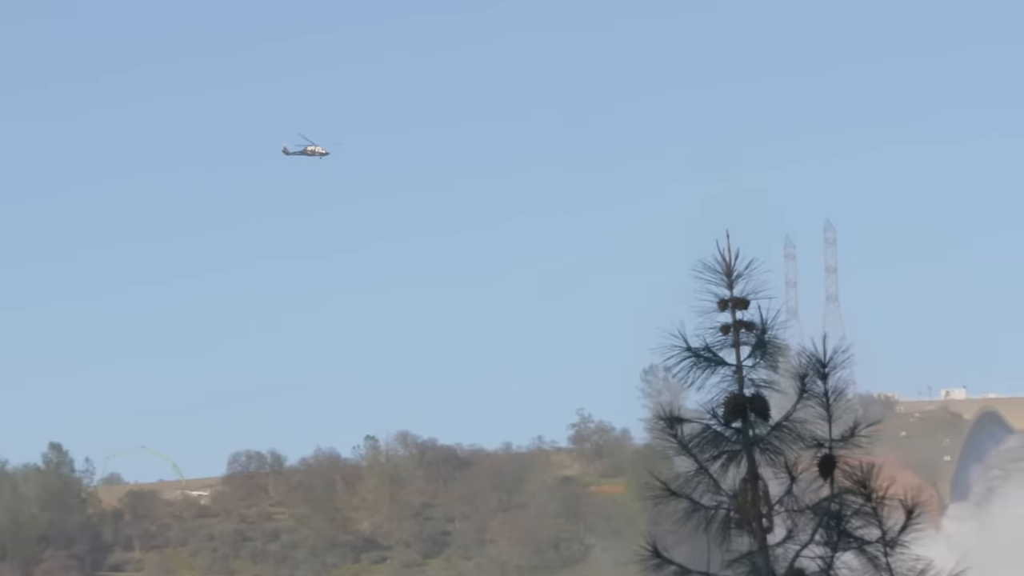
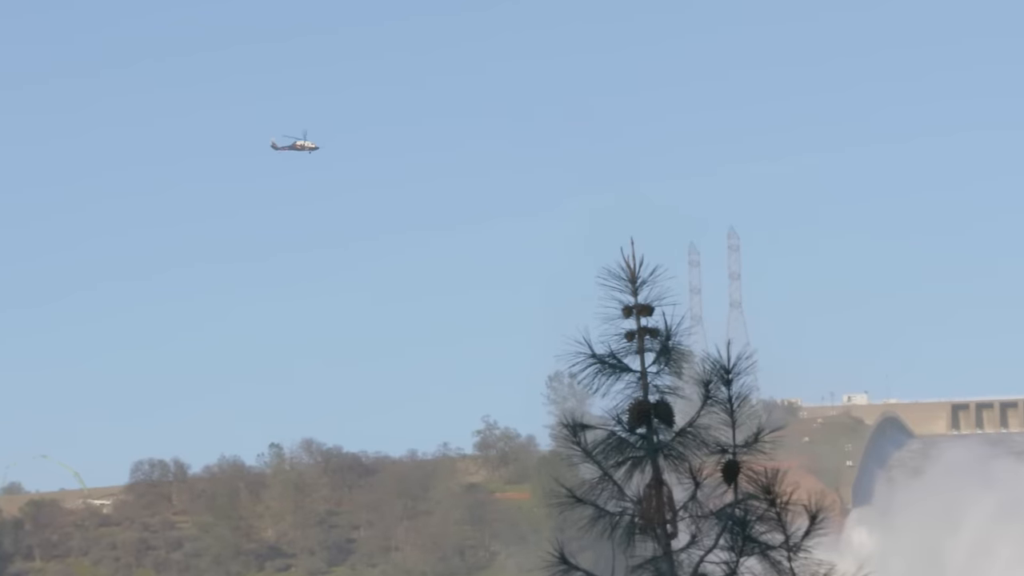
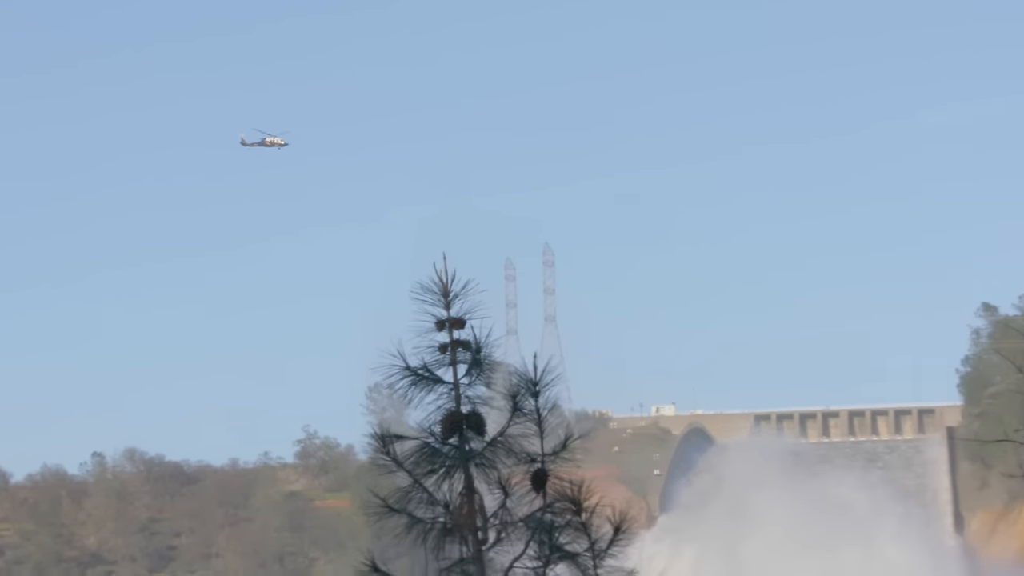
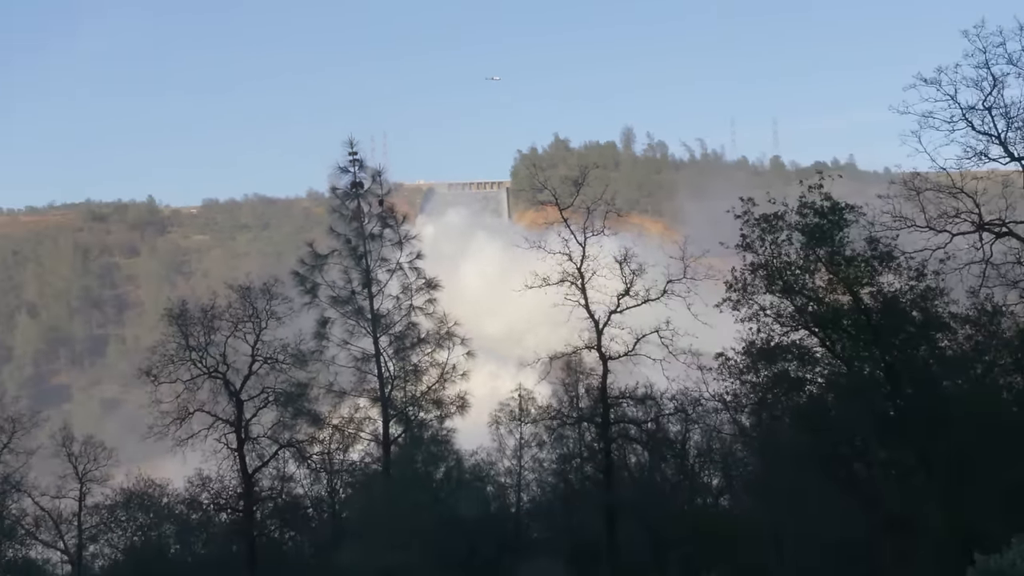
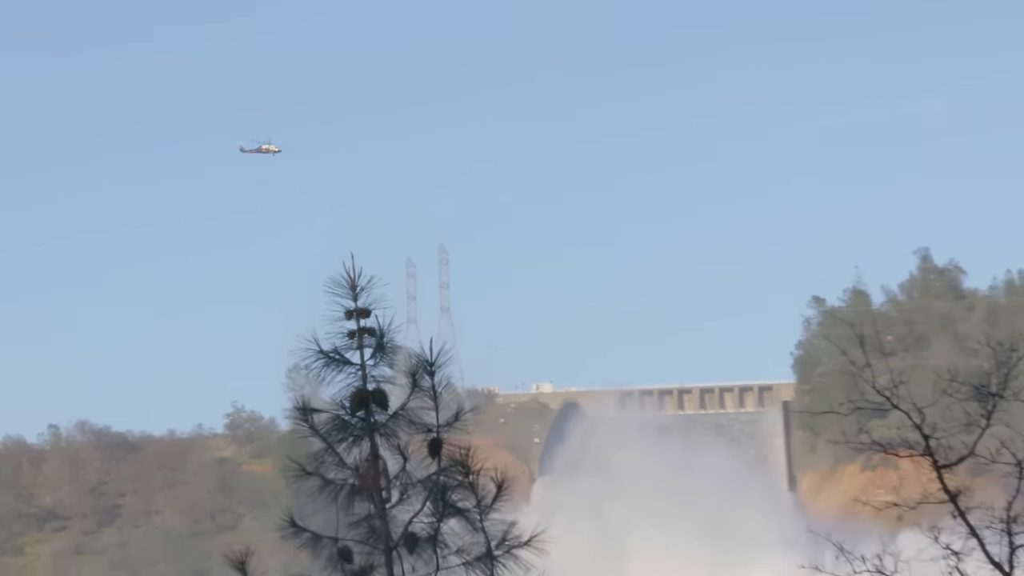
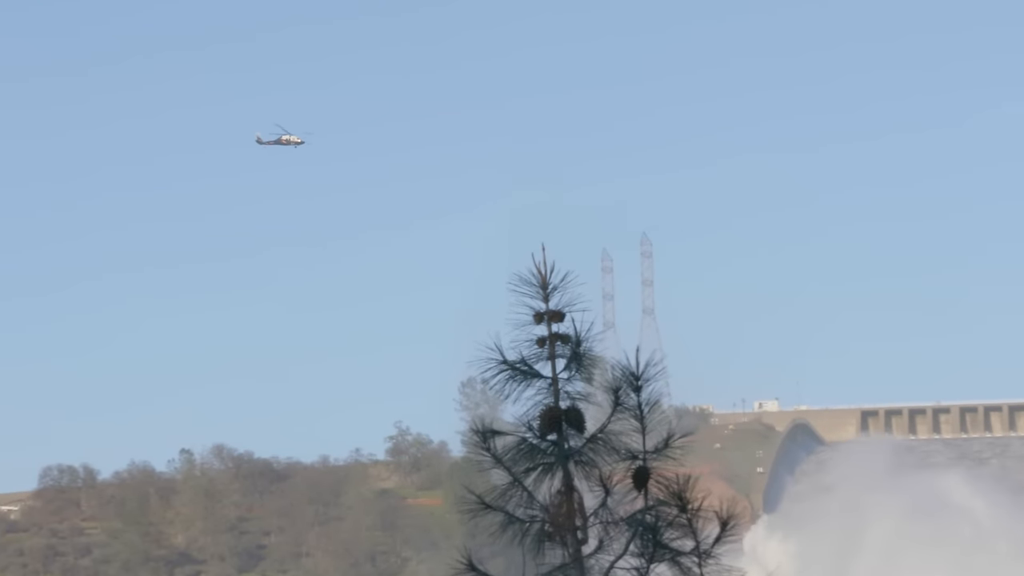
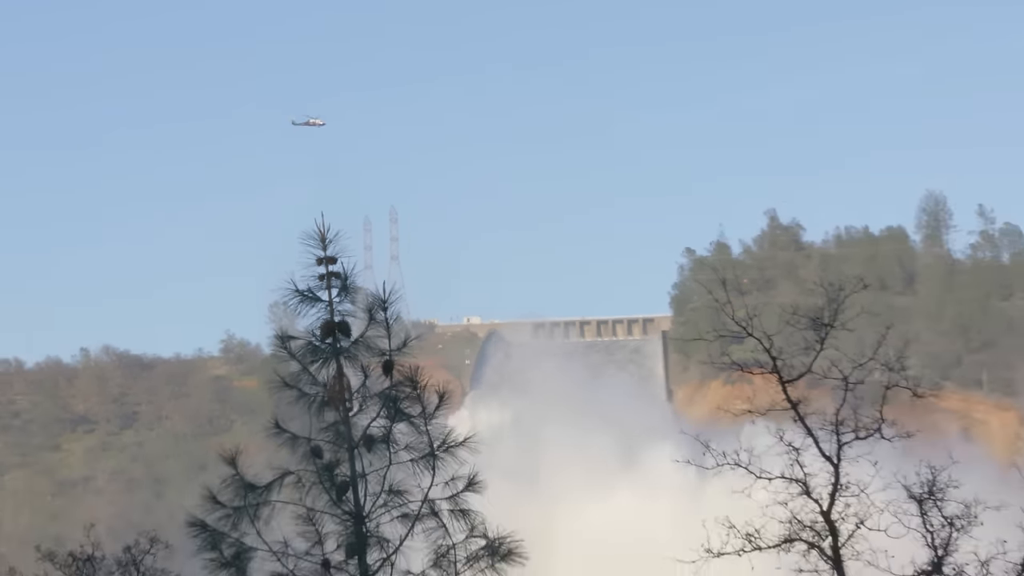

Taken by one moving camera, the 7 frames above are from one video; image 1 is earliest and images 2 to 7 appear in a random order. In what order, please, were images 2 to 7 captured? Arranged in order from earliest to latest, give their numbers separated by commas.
2, 6, 3, 5, 7, 4
